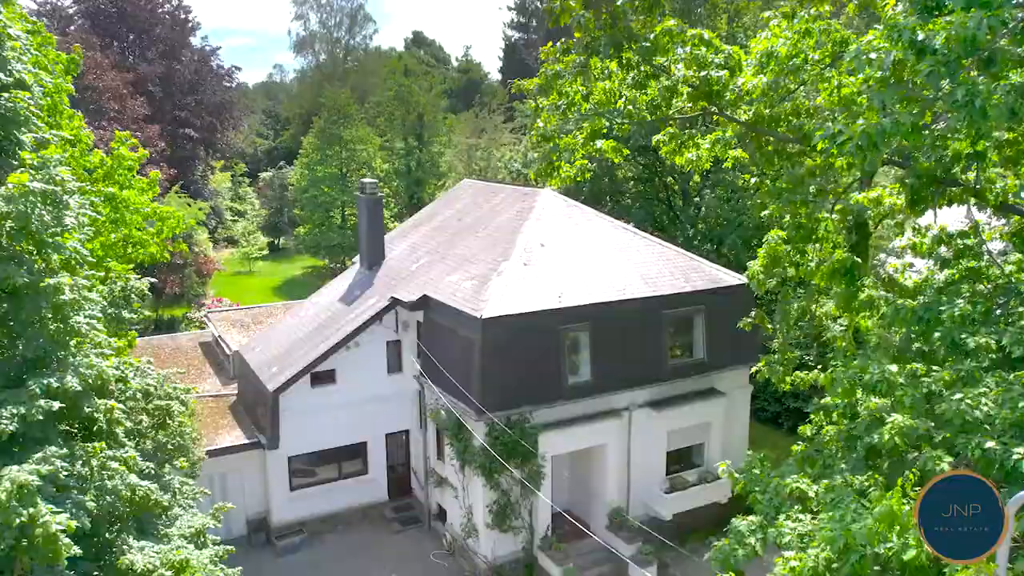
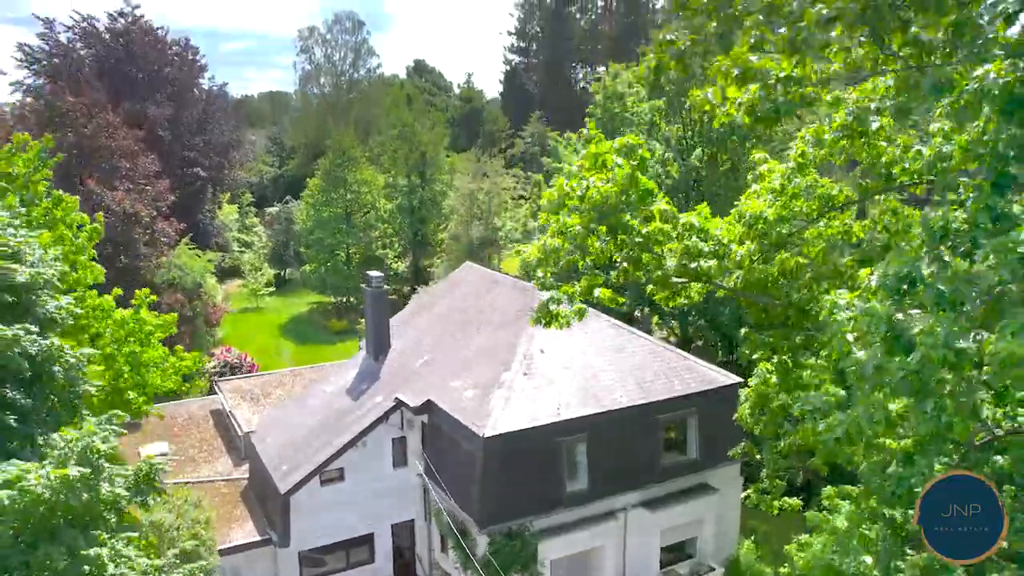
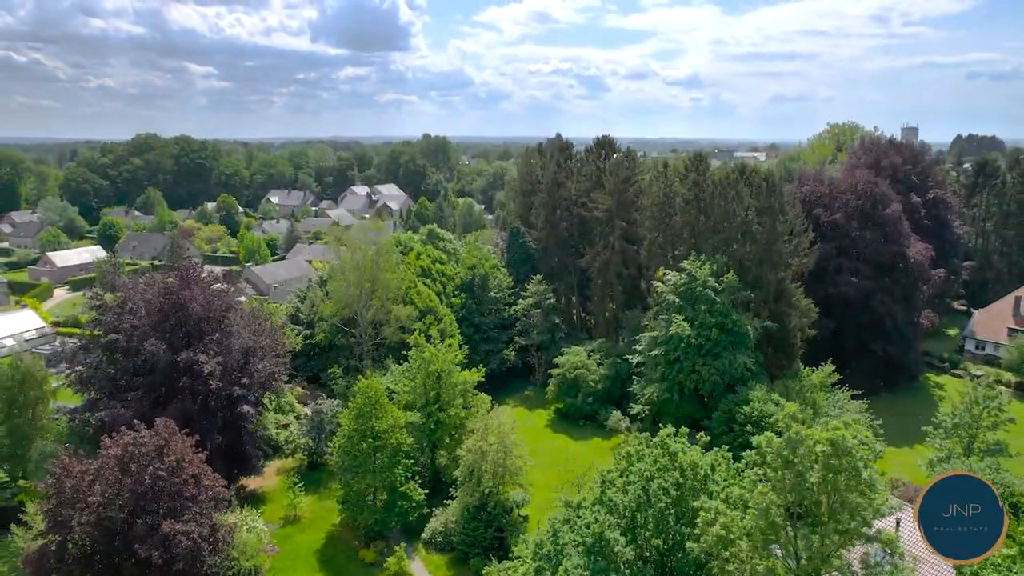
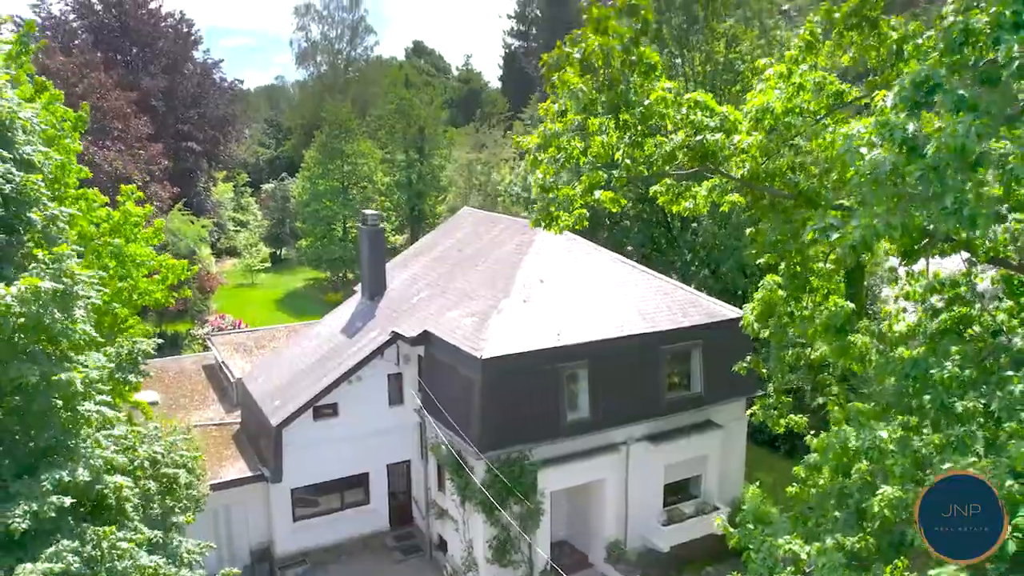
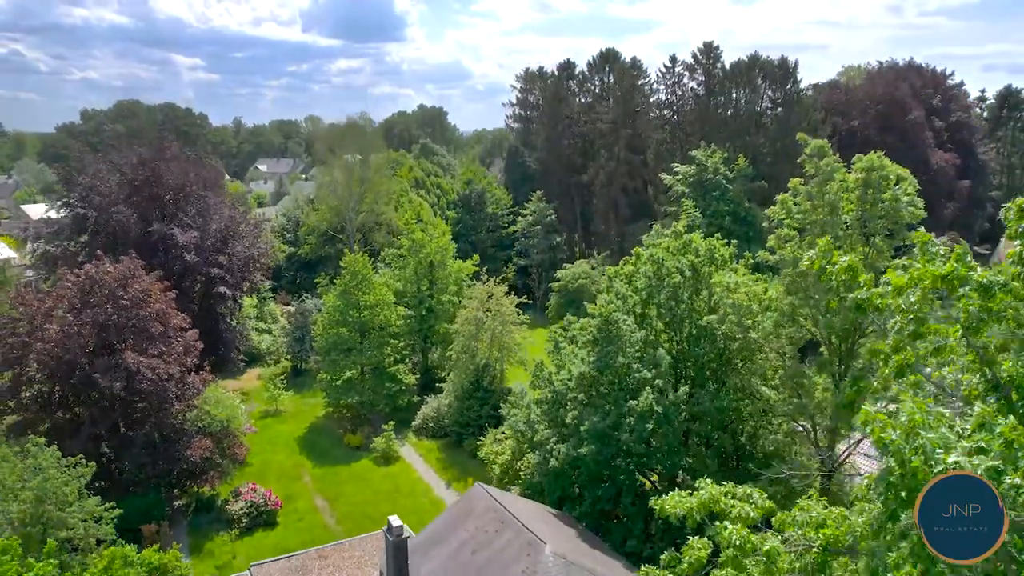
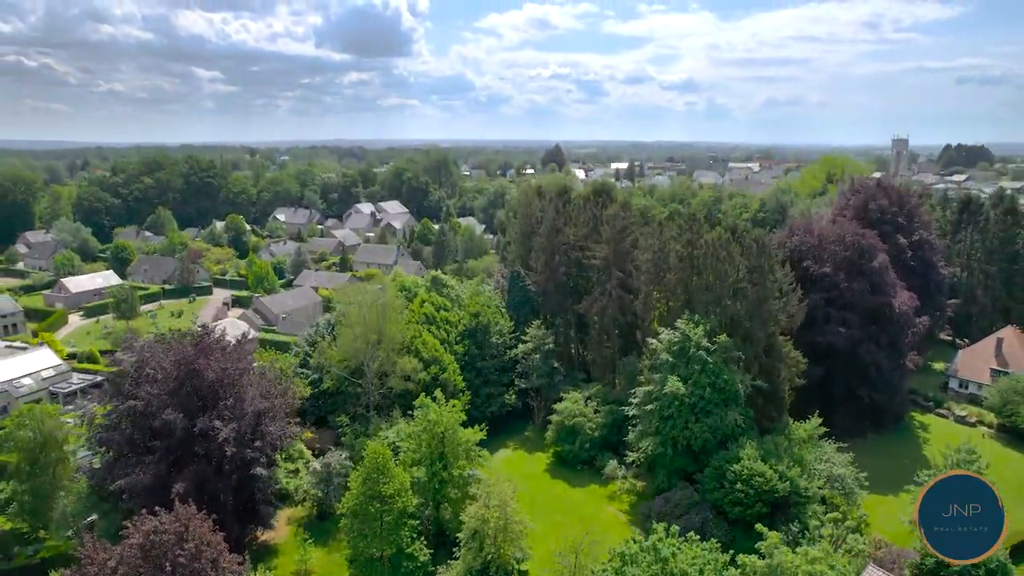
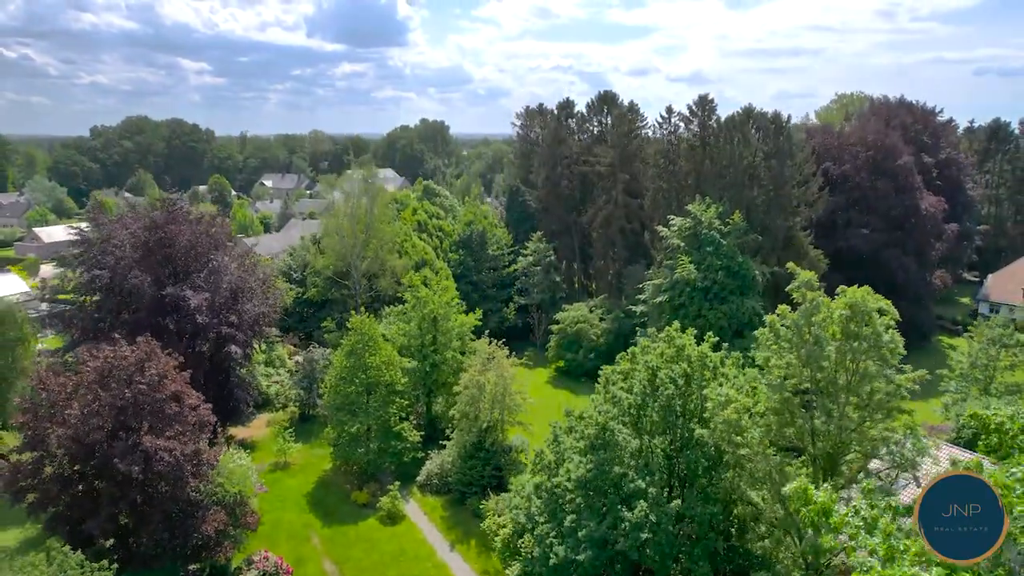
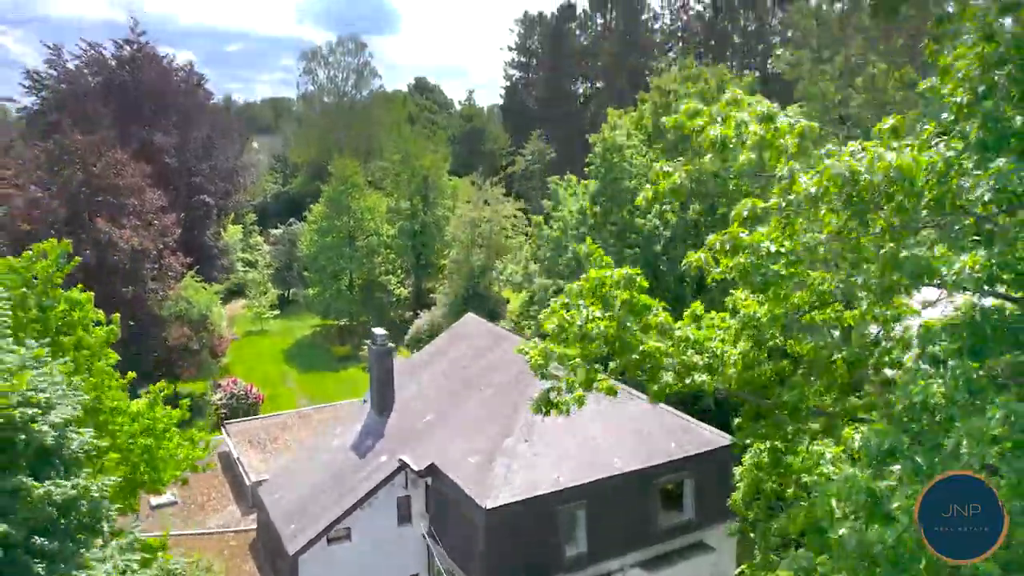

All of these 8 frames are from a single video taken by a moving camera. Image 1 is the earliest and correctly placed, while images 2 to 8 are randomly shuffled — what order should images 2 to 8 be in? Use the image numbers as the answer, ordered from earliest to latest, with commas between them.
4, 2, 8, 5, 7, 3, 6
